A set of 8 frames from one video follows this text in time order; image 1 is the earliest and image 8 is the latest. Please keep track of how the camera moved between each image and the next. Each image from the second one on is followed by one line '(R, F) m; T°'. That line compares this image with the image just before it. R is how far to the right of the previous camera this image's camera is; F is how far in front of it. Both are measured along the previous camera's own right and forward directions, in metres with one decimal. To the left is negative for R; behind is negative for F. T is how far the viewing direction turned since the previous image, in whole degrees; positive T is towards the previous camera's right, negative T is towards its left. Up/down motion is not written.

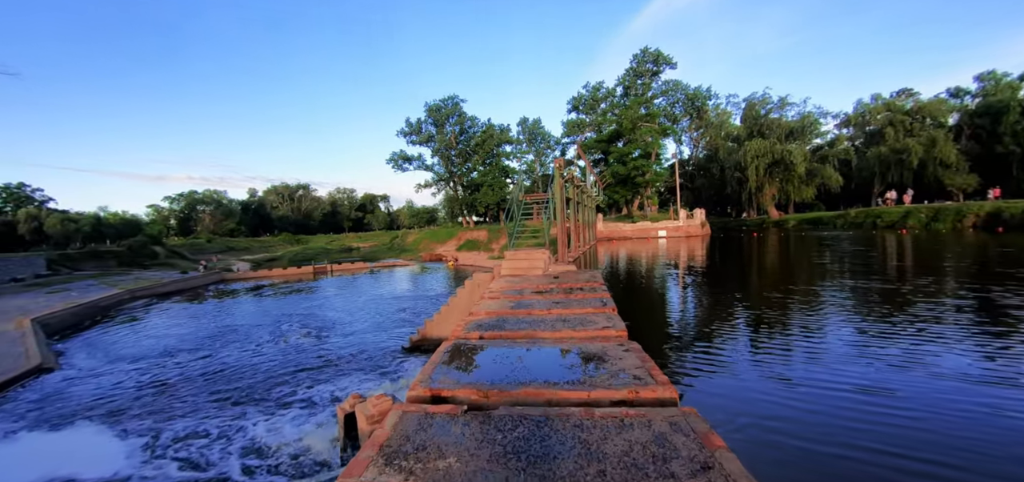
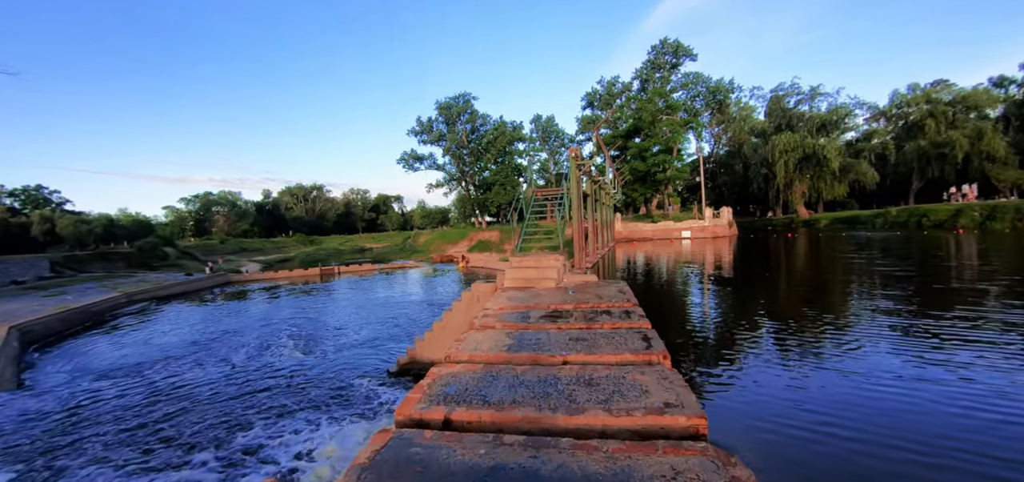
(+0.1, +1.1) m; -2°
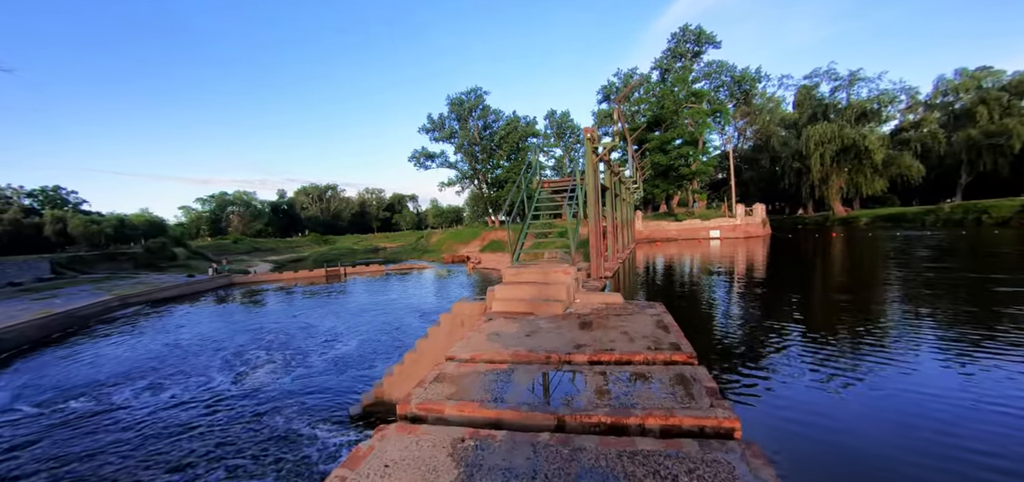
(+0.2, +1.3) m; -2°
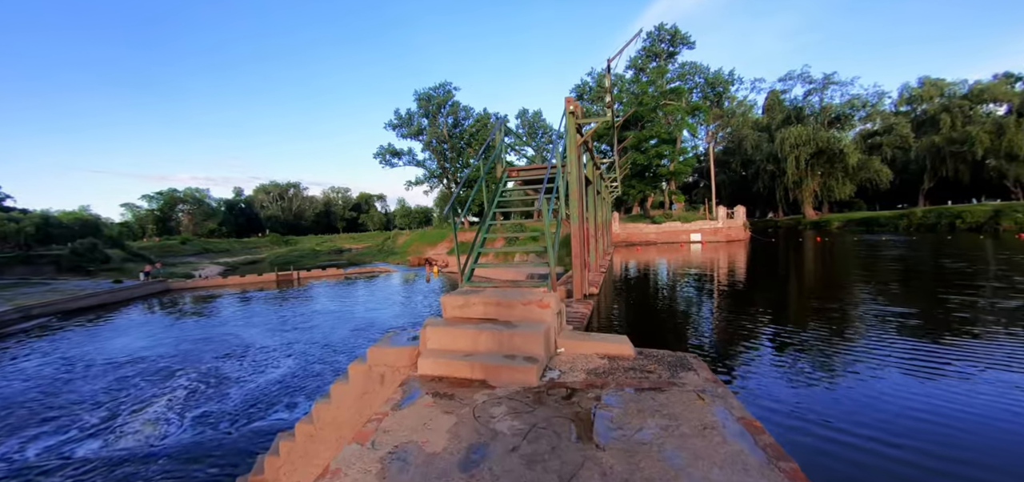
(+0.2, +1.3) m; +4°
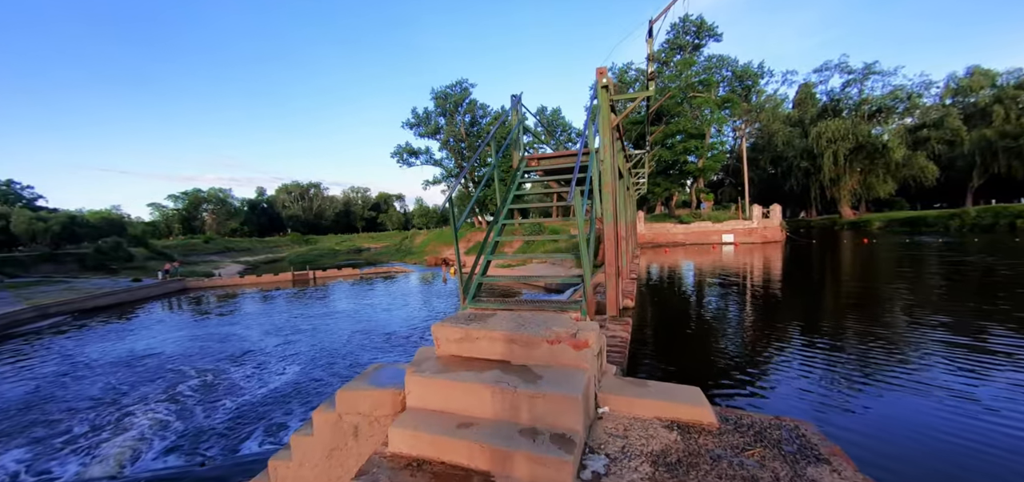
(0.0, +0.7) m; -2°
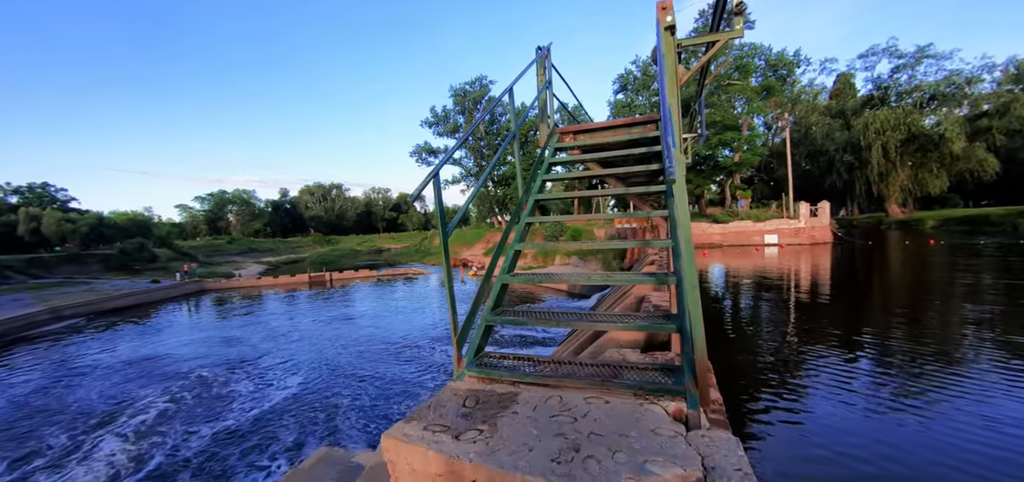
(0.0, +0.9) m; -3°
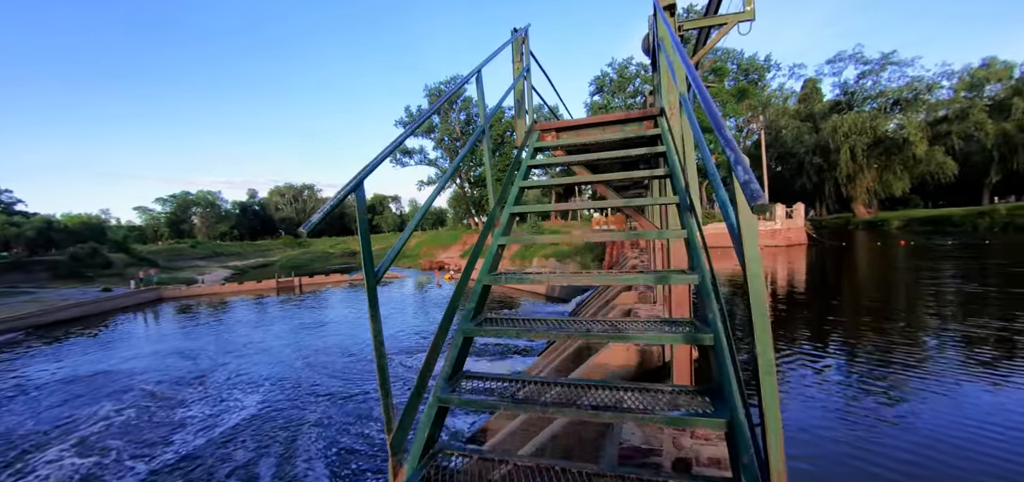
(0.0, +0.4) m; +3°
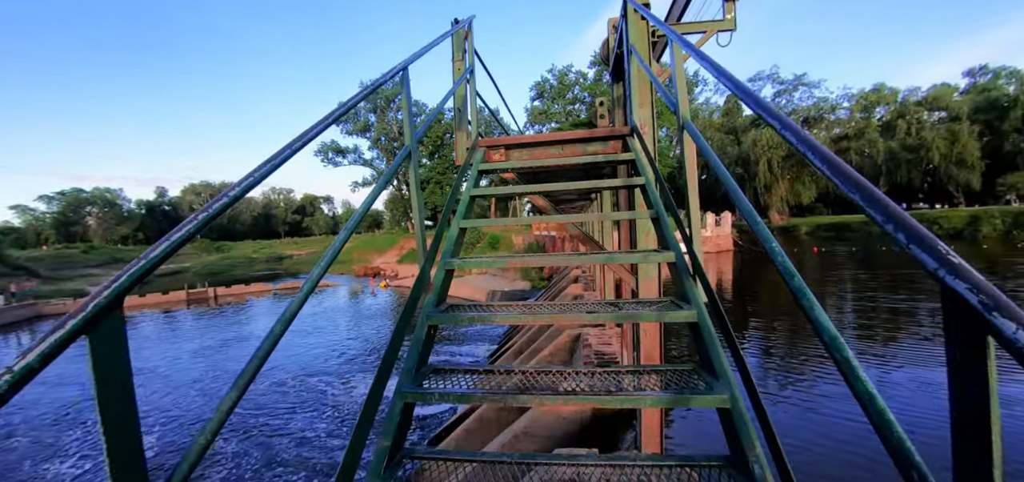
(+0.2, +0.4) m; +8°
